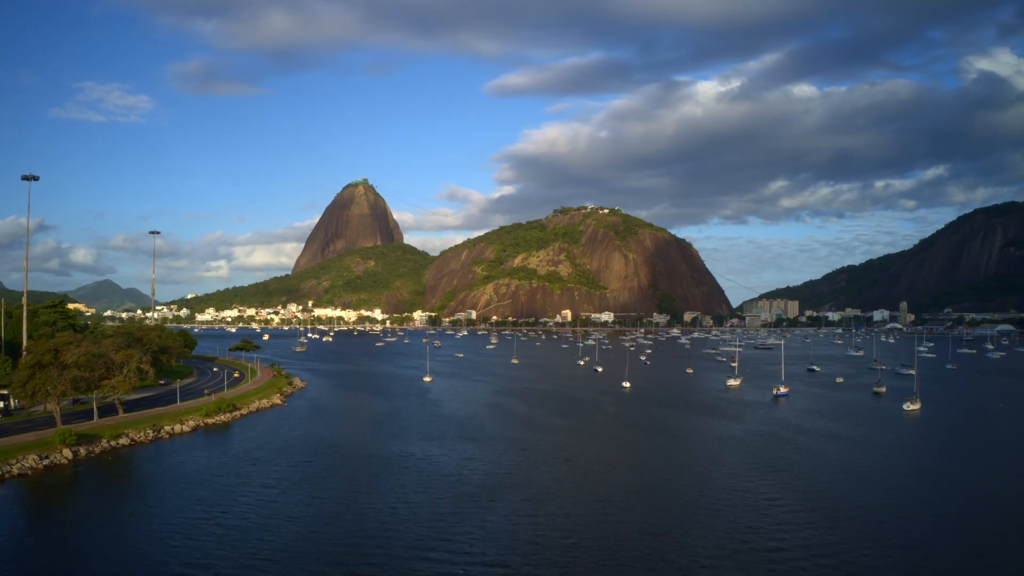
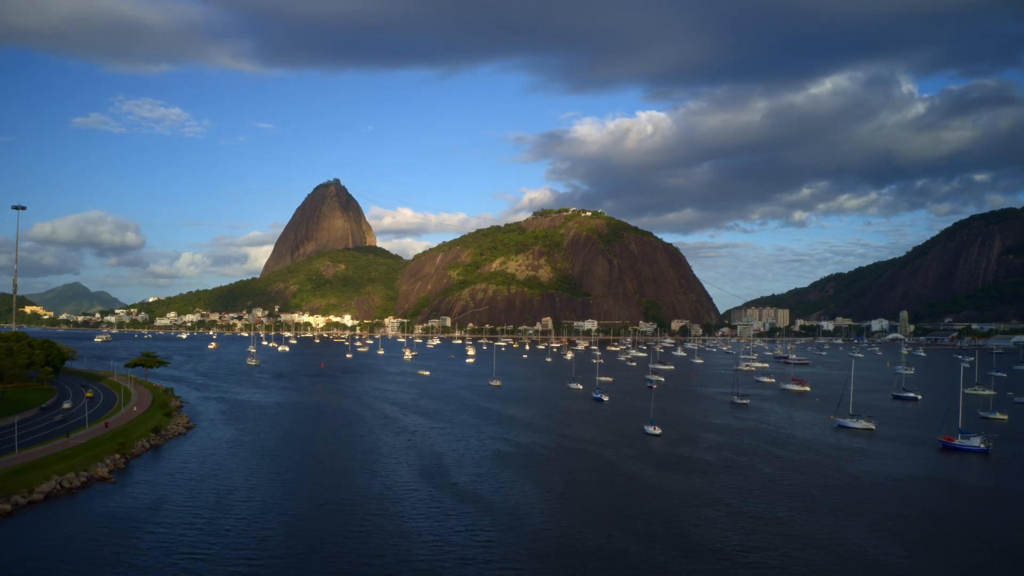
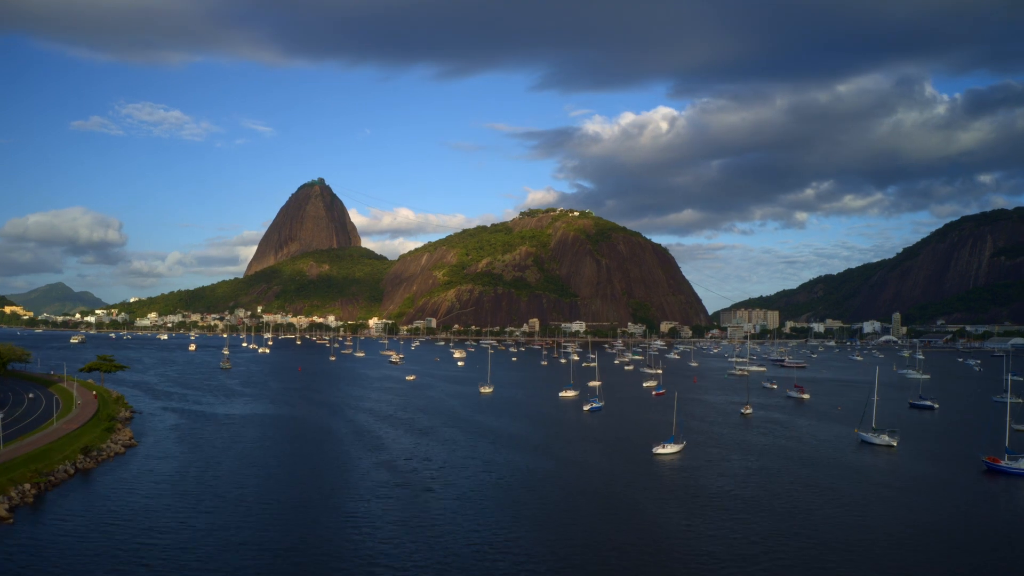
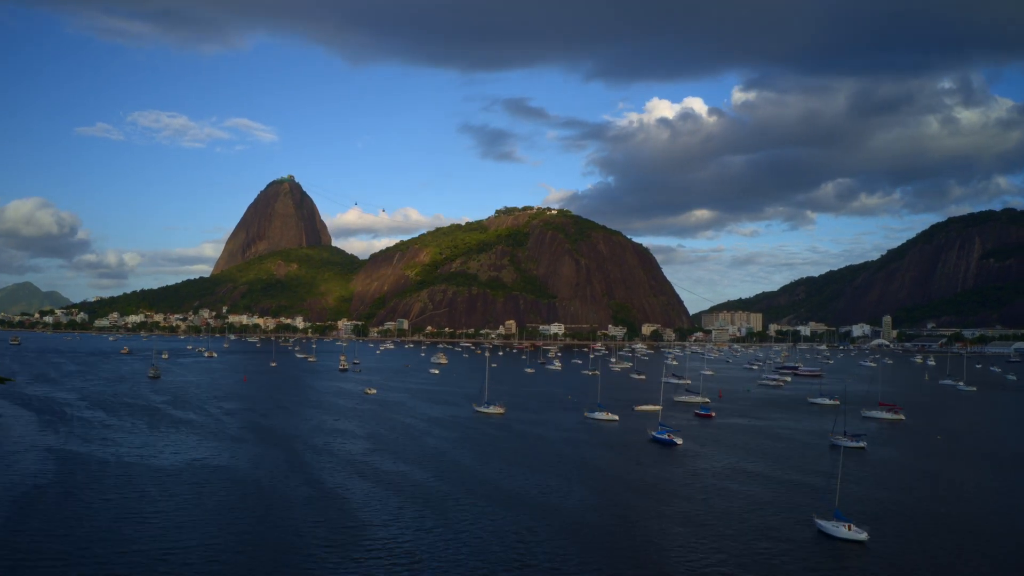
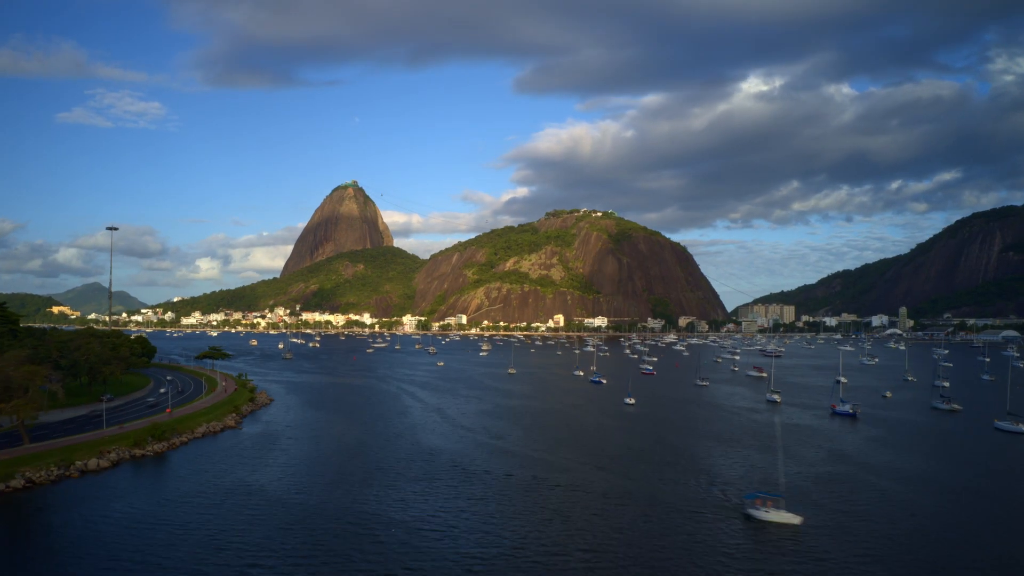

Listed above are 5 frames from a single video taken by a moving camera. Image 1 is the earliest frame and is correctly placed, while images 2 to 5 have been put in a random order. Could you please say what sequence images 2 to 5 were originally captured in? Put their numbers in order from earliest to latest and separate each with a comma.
5, 2, 3, 4
